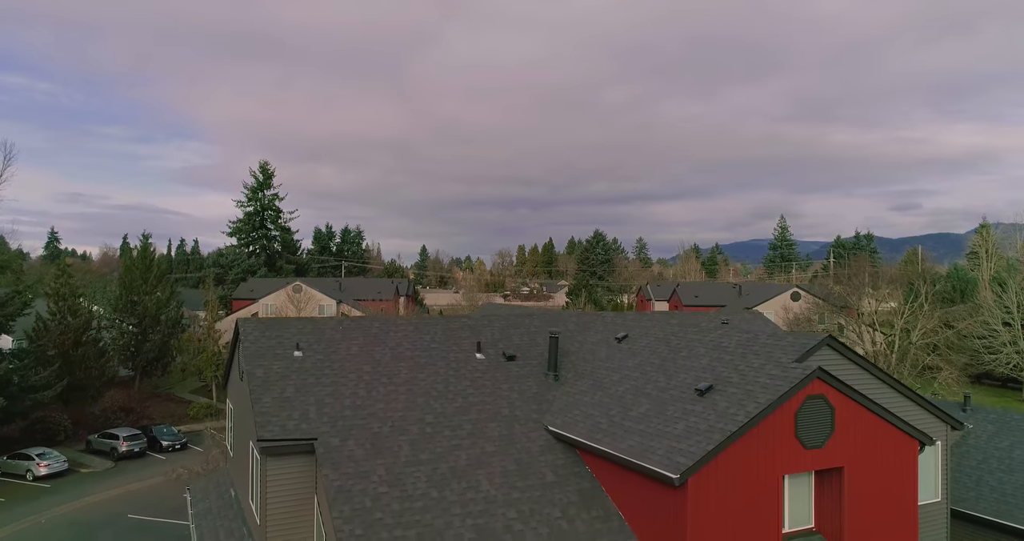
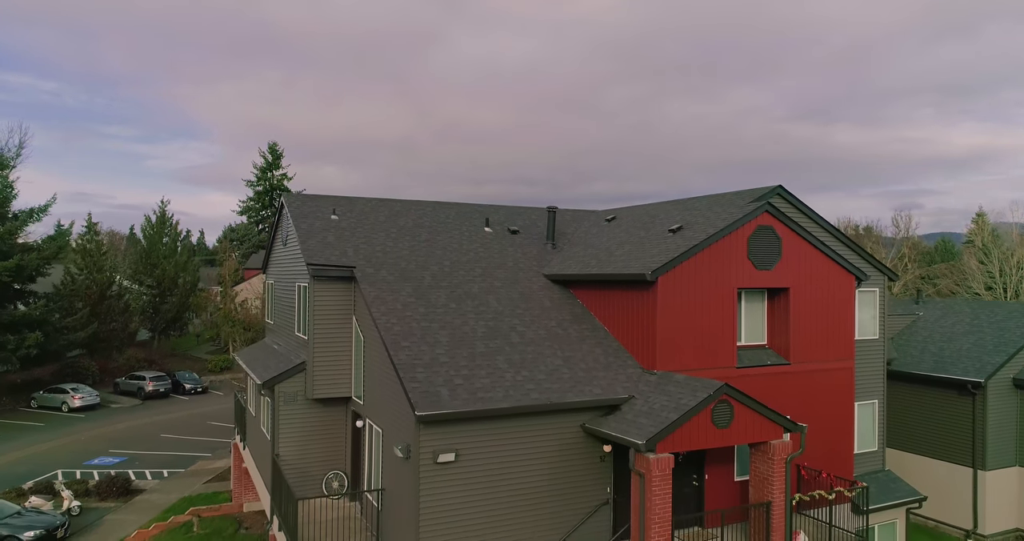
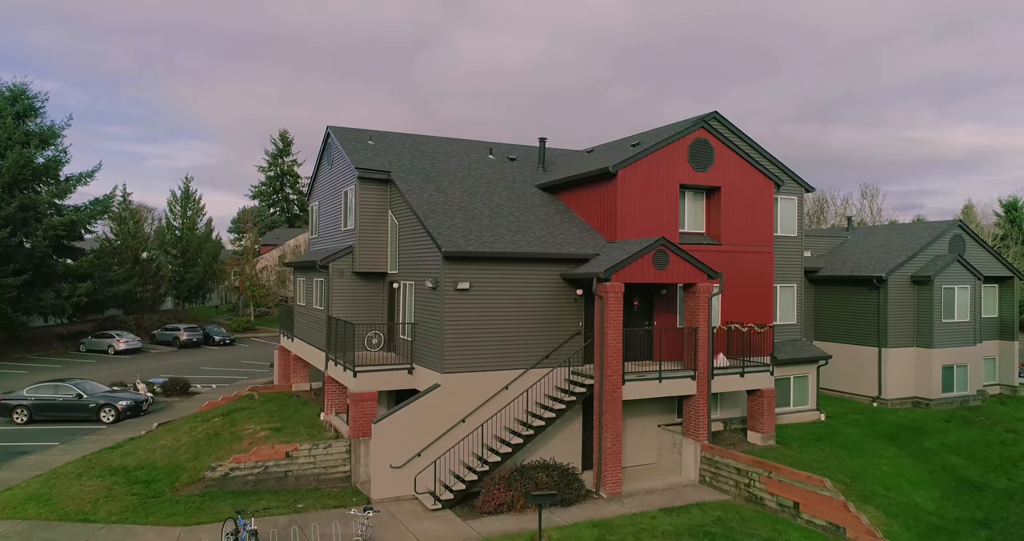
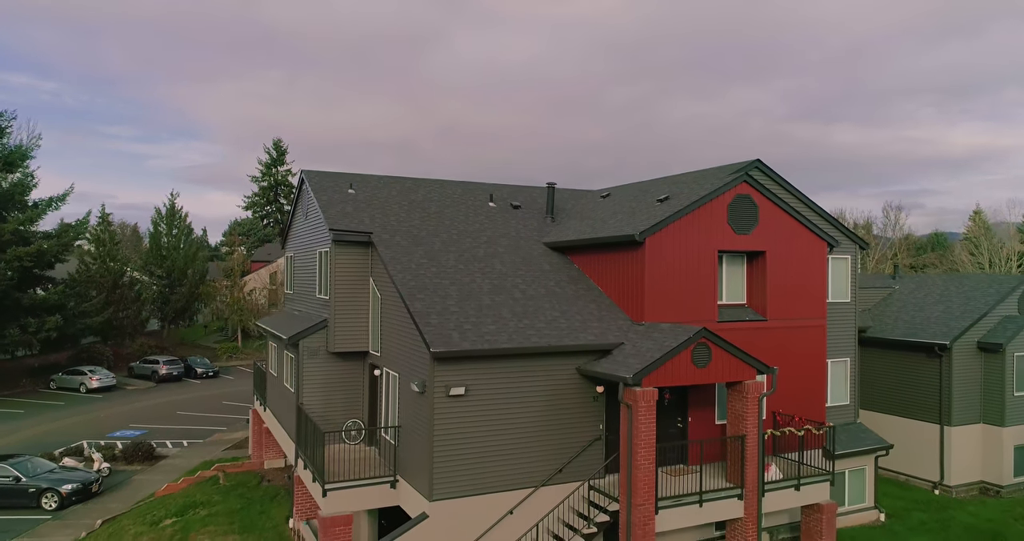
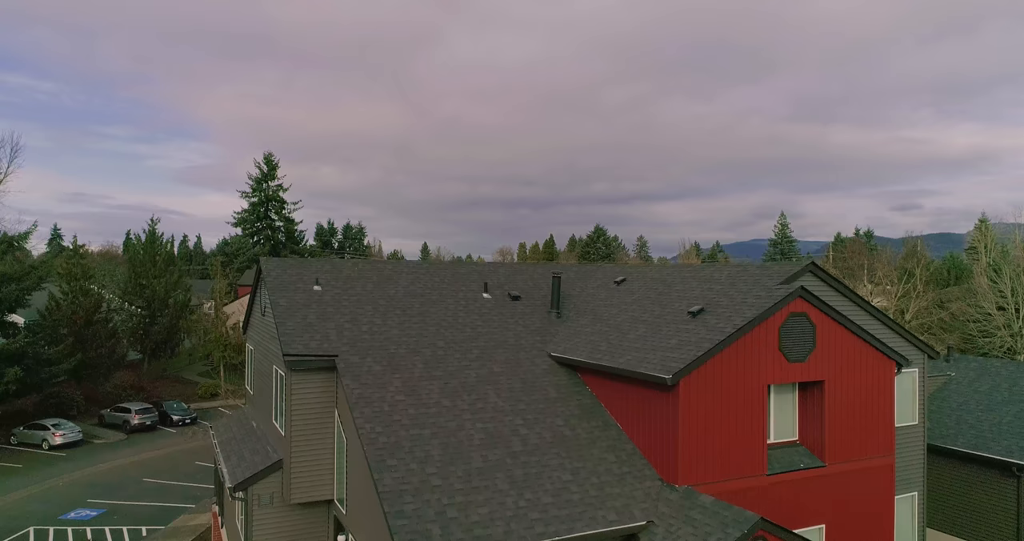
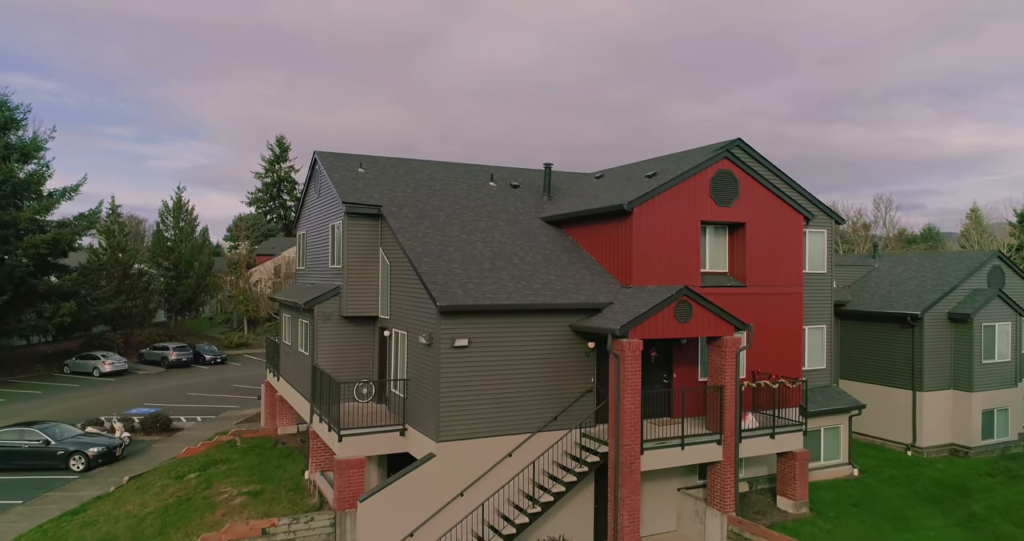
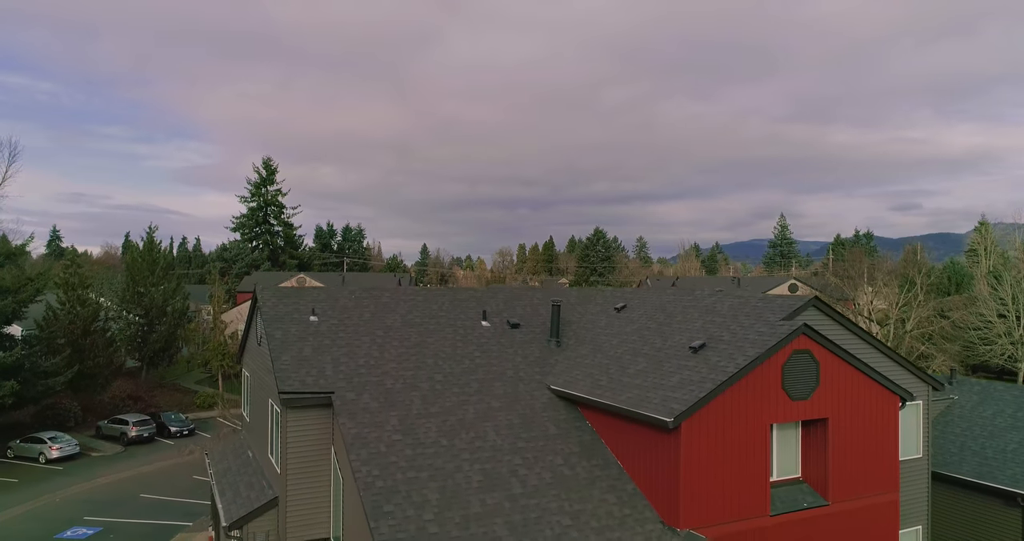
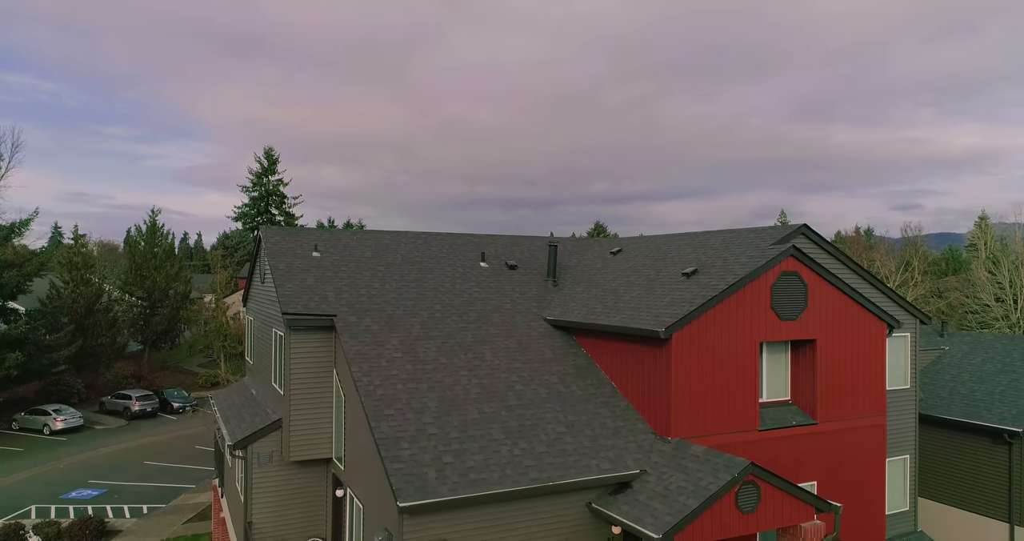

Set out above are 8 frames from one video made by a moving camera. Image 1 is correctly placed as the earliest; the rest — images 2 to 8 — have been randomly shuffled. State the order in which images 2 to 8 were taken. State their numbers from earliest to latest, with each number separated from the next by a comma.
7, 5, 8, 2, 4, 6, 3
